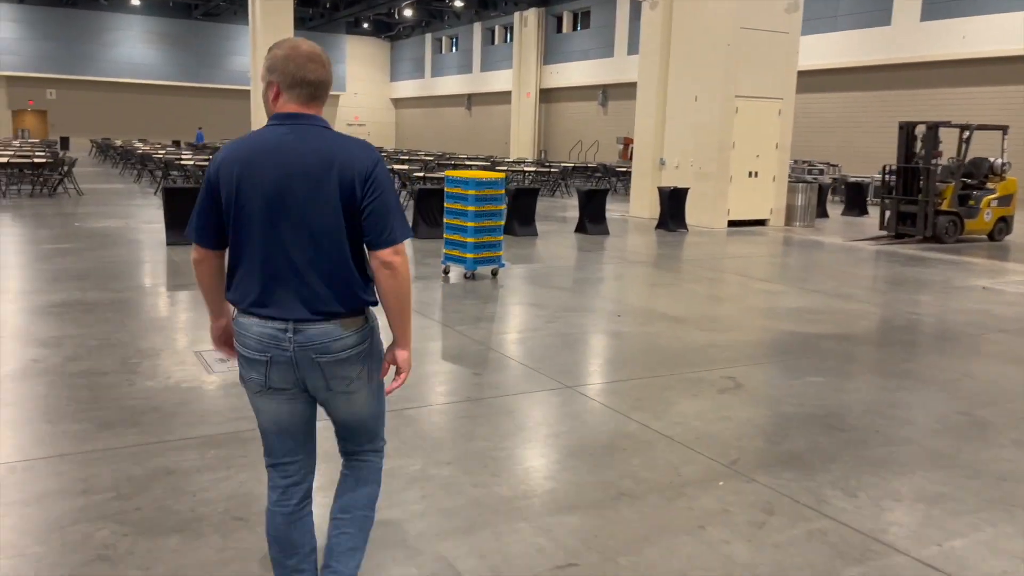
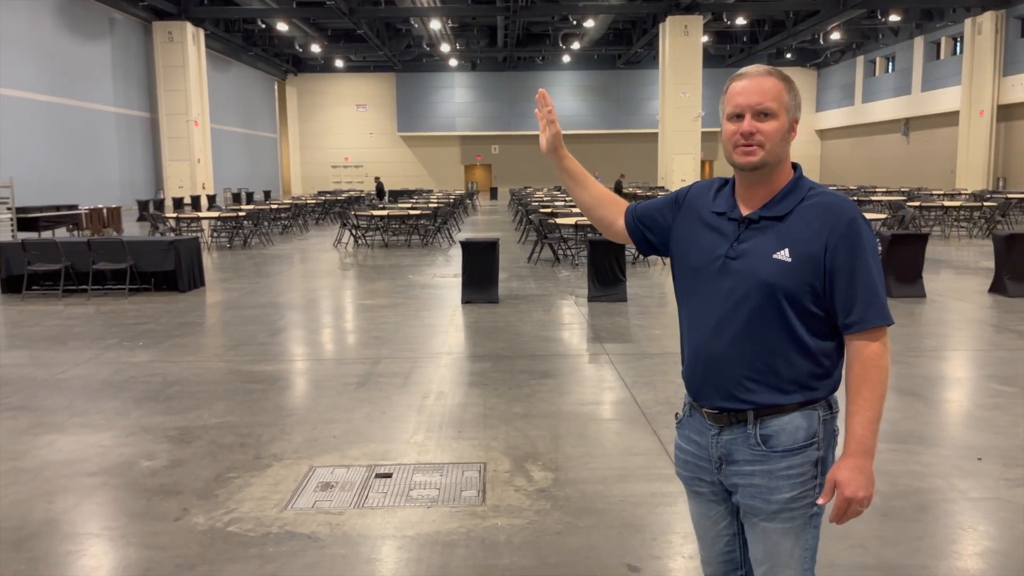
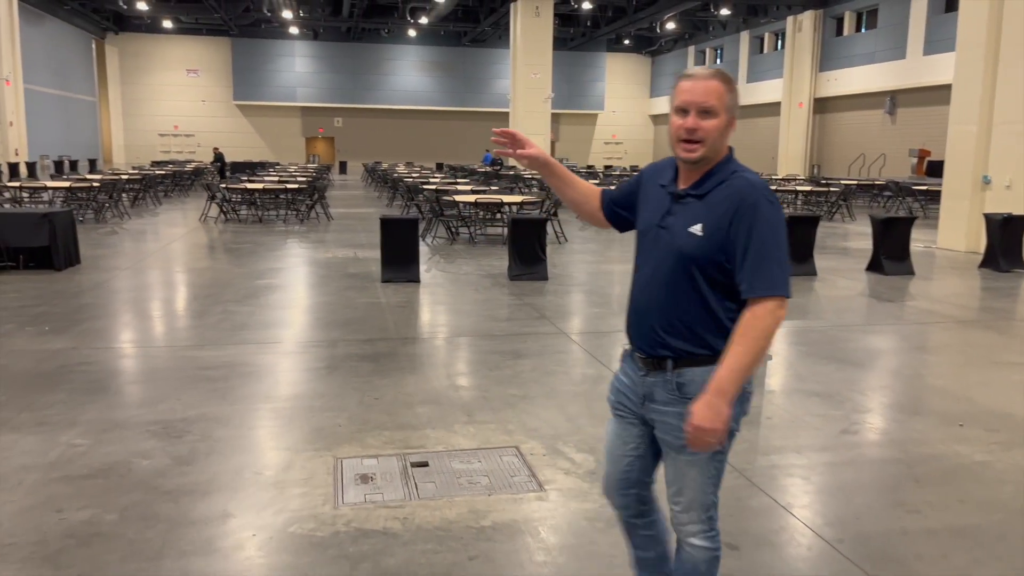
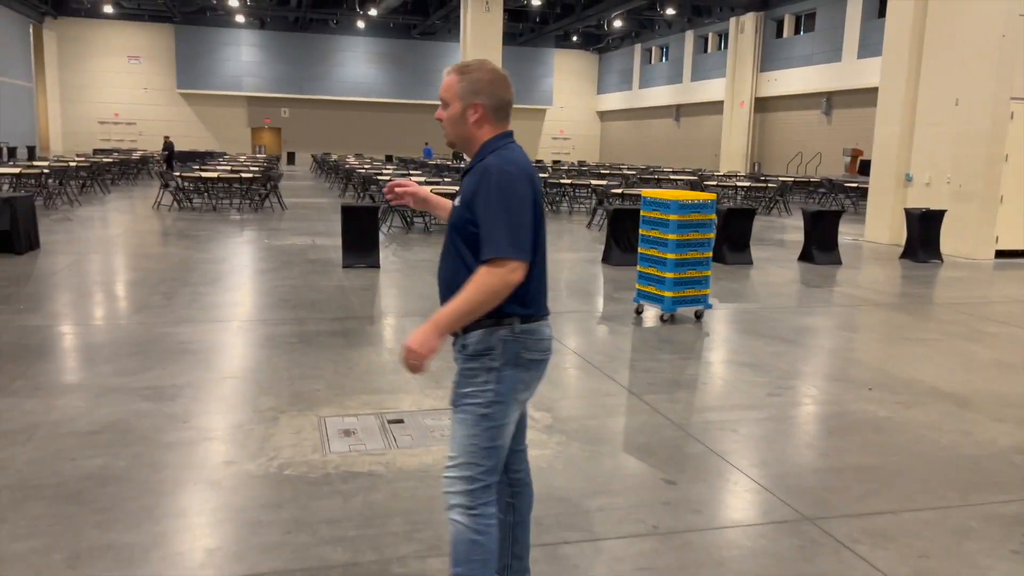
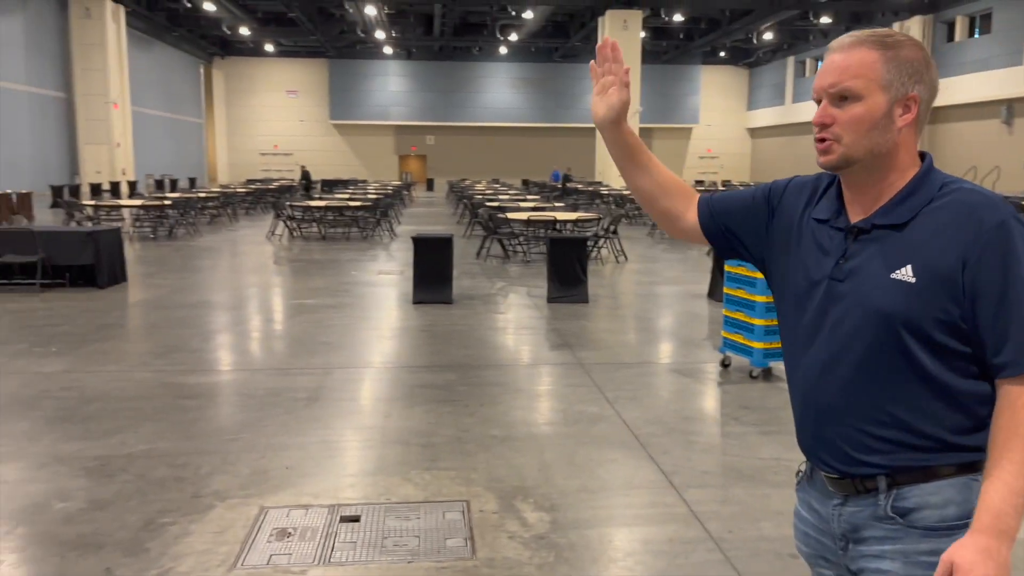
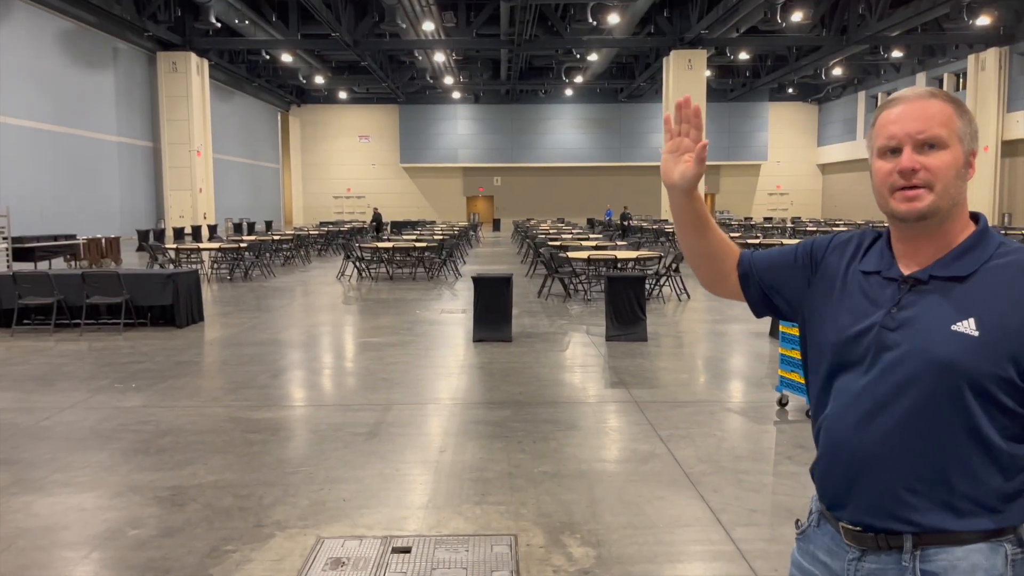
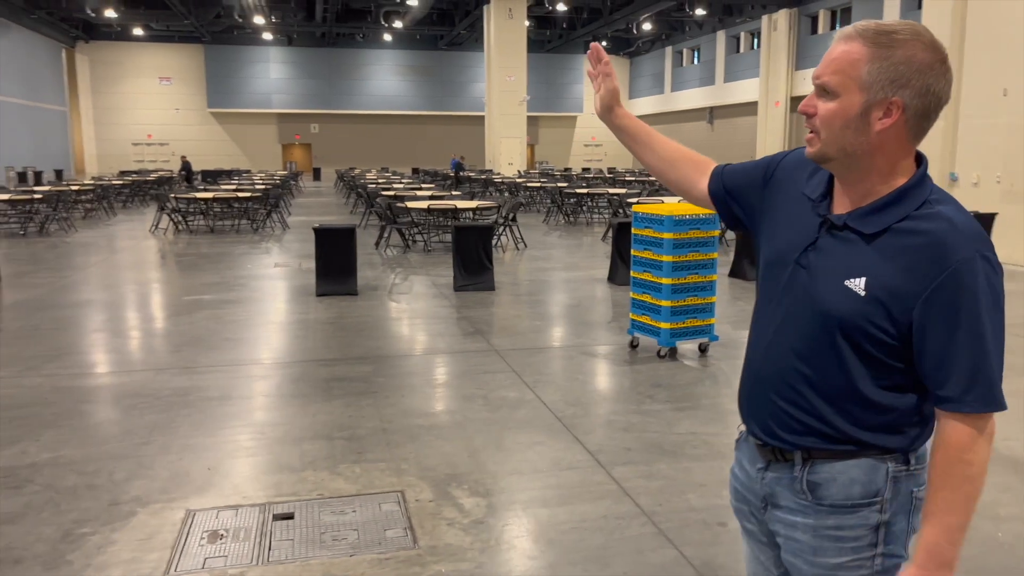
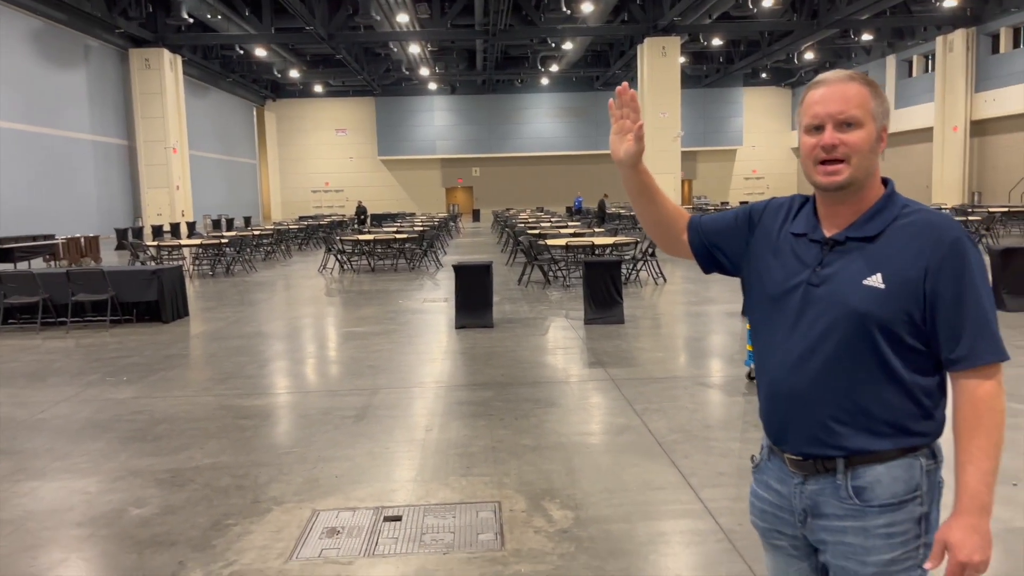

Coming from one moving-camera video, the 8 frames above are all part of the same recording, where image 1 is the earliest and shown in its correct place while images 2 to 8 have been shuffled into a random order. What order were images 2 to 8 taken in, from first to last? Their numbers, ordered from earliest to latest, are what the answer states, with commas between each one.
4, 3, 7, 5, 6, 8, 2
